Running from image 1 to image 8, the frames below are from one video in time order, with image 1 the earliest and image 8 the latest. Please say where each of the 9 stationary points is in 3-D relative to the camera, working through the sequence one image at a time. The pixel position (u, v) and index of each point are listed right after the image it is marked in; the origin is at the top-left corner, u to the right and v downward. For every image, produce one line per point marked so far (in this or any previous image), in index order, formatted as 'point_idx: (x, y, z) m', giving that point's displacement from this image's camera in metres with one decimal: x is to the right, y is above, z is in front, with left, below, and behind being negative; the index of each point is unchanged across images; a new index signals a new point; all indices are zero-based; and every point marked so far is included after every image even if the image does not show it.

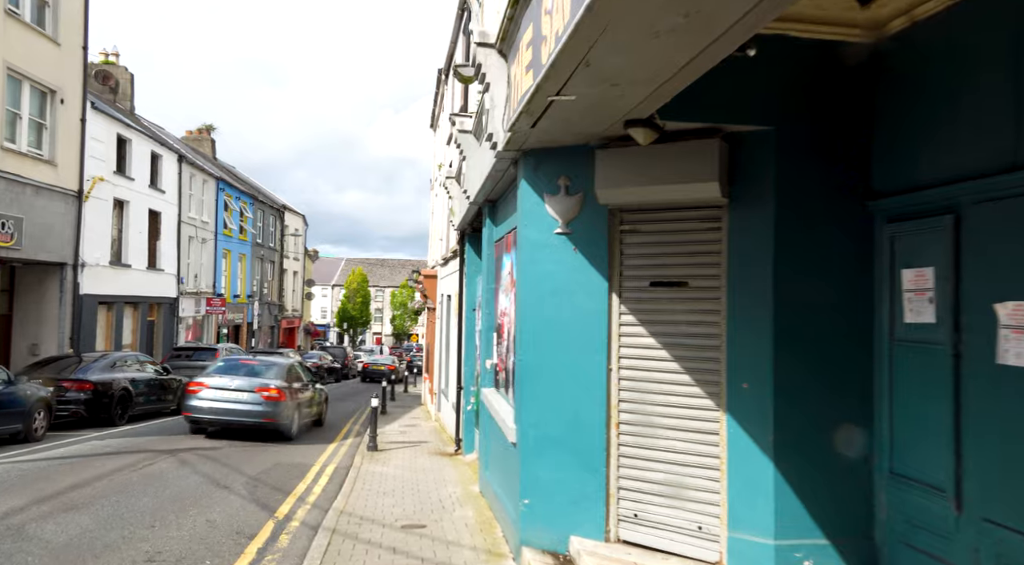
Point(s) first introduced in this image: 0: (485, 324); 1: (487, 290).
0: (-0.3, -0.5, +8.5) m
1: (-0.3, 0.0, +8.3) m
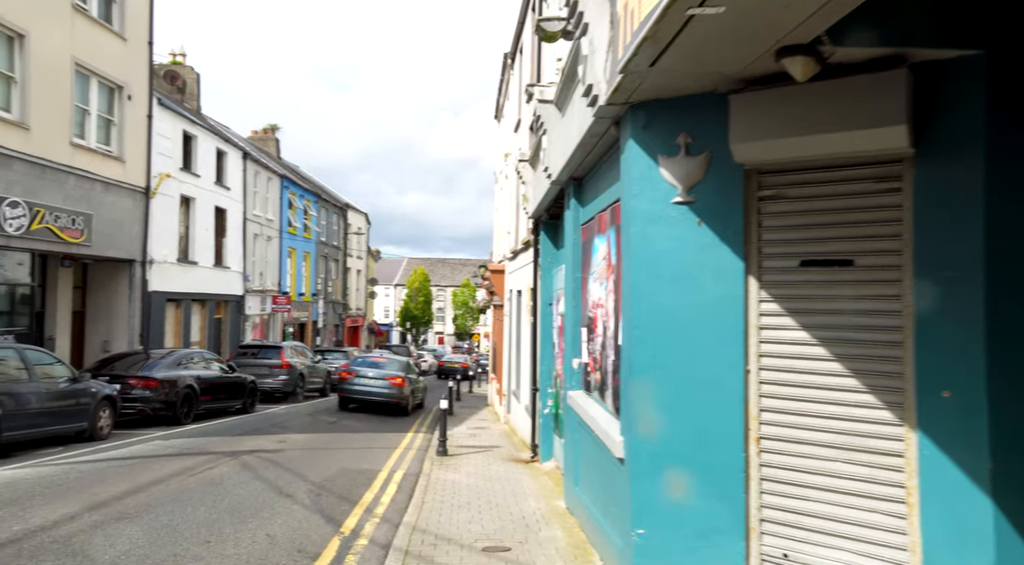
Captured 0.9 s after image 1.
0: (+0.6, -0.4, +7.6) m
1: (+0.6, +0.1, +7.4) m
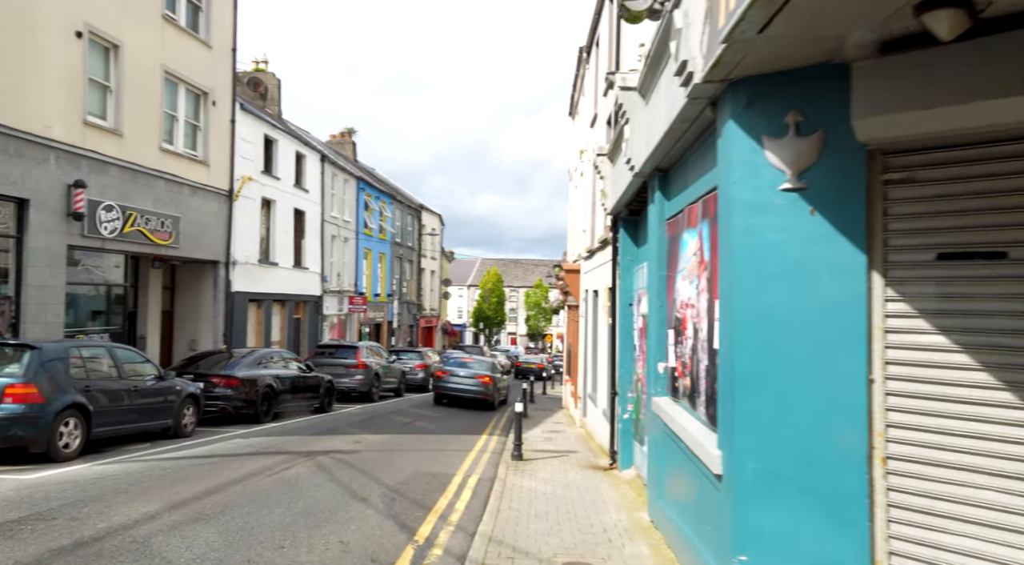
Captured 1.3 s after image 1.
0: (+1.4, -0.4, +7.1) m
1: (+1.4, +0.1, +7.0) m
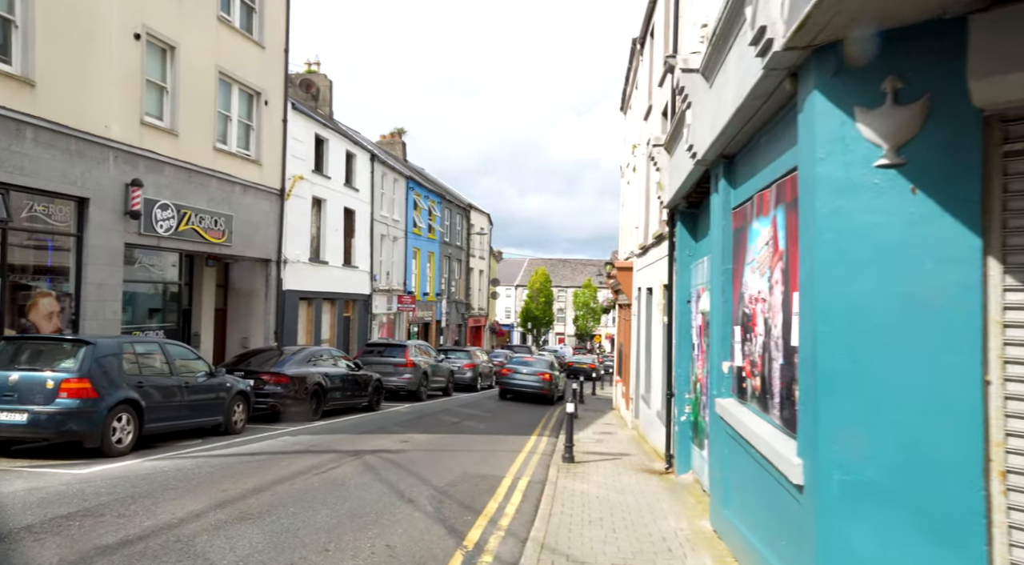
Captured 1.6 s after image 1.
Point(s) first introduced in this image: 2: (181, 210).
0: (+1.9, -0.3, +6.7) m
1: (+1.9, +0.1, +6.5) m
2: (-7.3, +1.6, +15.8) m
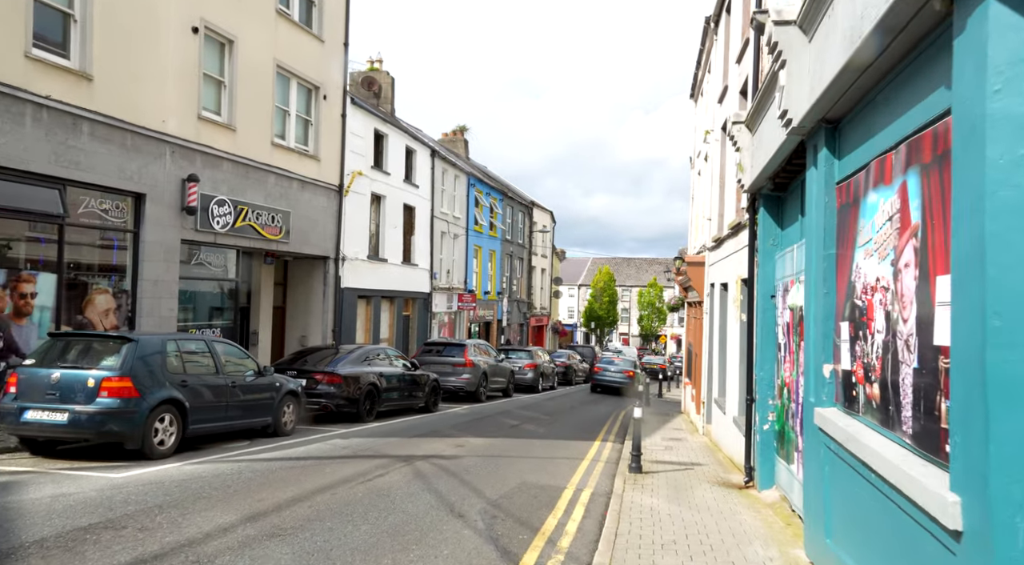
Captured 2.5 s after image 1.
0: (+2.4, -0.2, +5.7) m
1: (+2.4, +0.2, +5.6) m
2: (-6.0, +1.7, +15.6) m
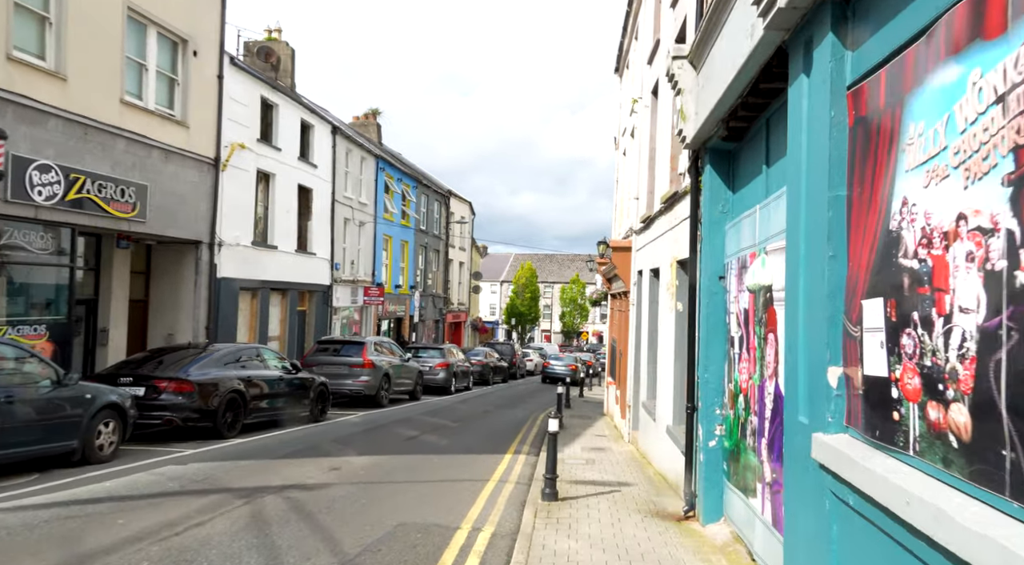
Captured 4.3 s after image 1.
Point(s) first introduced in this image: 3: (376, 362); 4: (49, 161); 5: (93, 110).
0: (+1.6, 0.0, +3.8) m
1: (+1.6, +0.4, +3.6) m
2: (-7.9, +1.9, +12.7) m
3: (-3.4, -2.0, +17.8) m
4: (-7.9, +2.1, +12.3) m
5: (-7.8, +3.2, +13.3) m
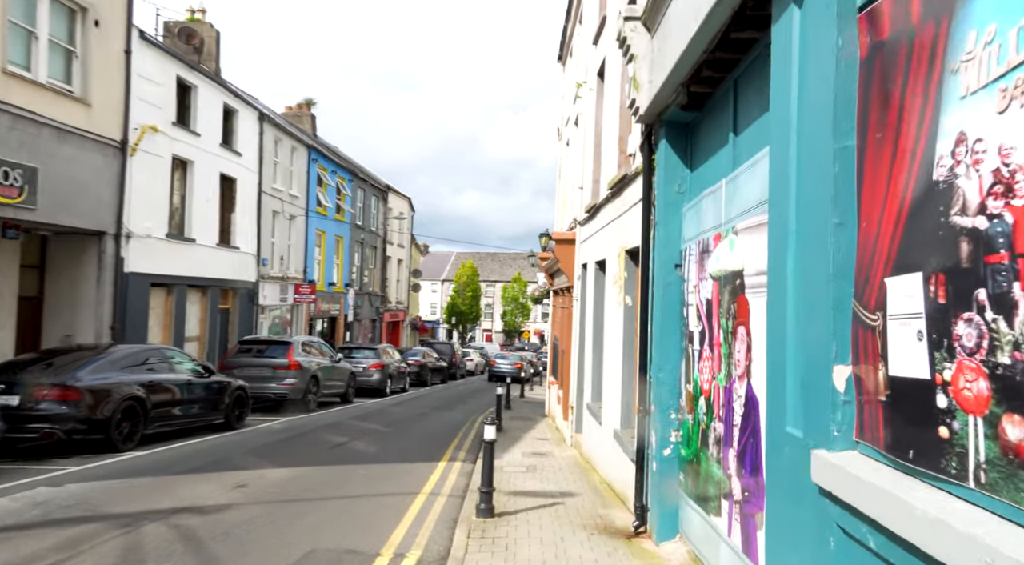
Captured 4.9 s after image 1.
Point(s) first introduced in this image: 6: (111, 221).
0: (+1.2, +0.1, +3.0) m
1: (+1.2, +0.5, +2.9) m
2: (-8.9, +2.0, +11.2) m
3: (-4.8, -1.9, +16.6) m
4: (-8.9, +2.2, +10.7) m
5: (-8.9, +3.3, +11.7) m
6: (-8.5, +1.3, +15.0) m
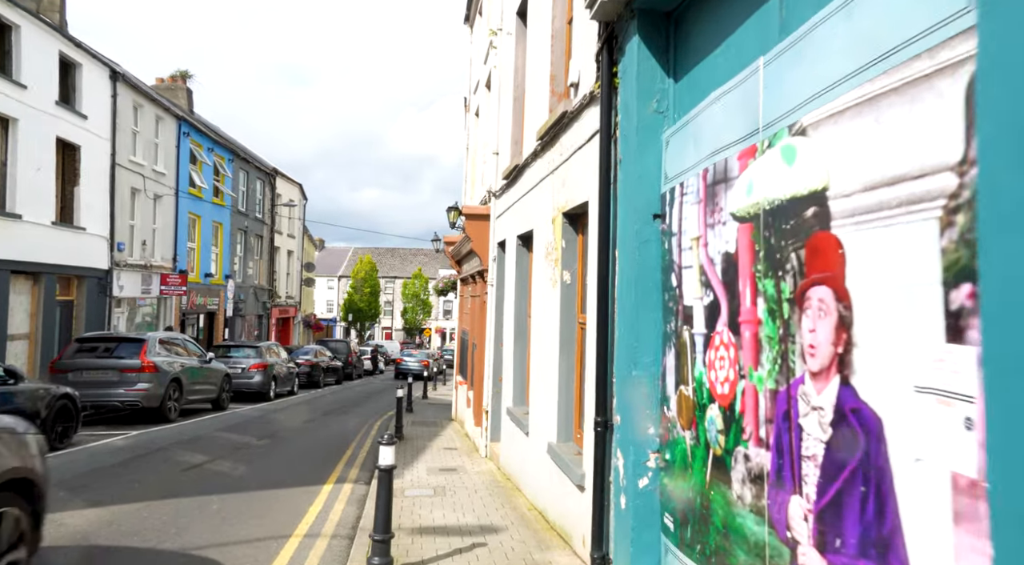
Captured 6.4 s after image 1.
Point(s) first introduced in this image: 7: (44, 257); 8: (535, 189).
0: (+1.1, +0.3, +1.2) m
1: (+1.1, +0.8, +1.0) m
2: (-10.0, +2.3, +7.8) m
3: (-6.8, -1.6, +13.7) m
4: (-10.0, +2.4, +7.4) m
5: (-10.1, +3.5, +8.3) m
6: (-10.2, +1.6, +11.7) m
7: (-10.4, +0.6, +15.9) m
8: (+0.2, +1.0, +7.9) m
